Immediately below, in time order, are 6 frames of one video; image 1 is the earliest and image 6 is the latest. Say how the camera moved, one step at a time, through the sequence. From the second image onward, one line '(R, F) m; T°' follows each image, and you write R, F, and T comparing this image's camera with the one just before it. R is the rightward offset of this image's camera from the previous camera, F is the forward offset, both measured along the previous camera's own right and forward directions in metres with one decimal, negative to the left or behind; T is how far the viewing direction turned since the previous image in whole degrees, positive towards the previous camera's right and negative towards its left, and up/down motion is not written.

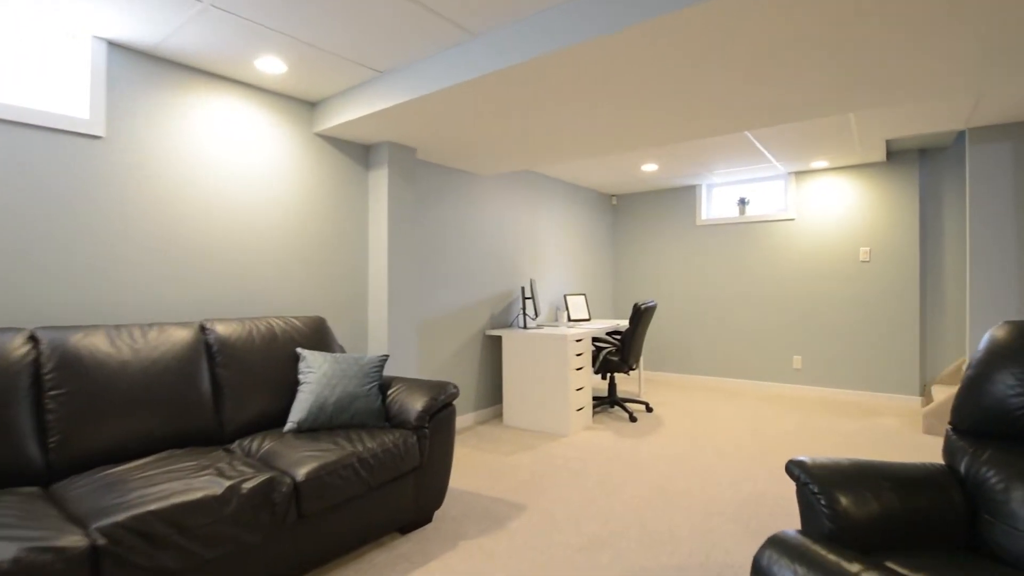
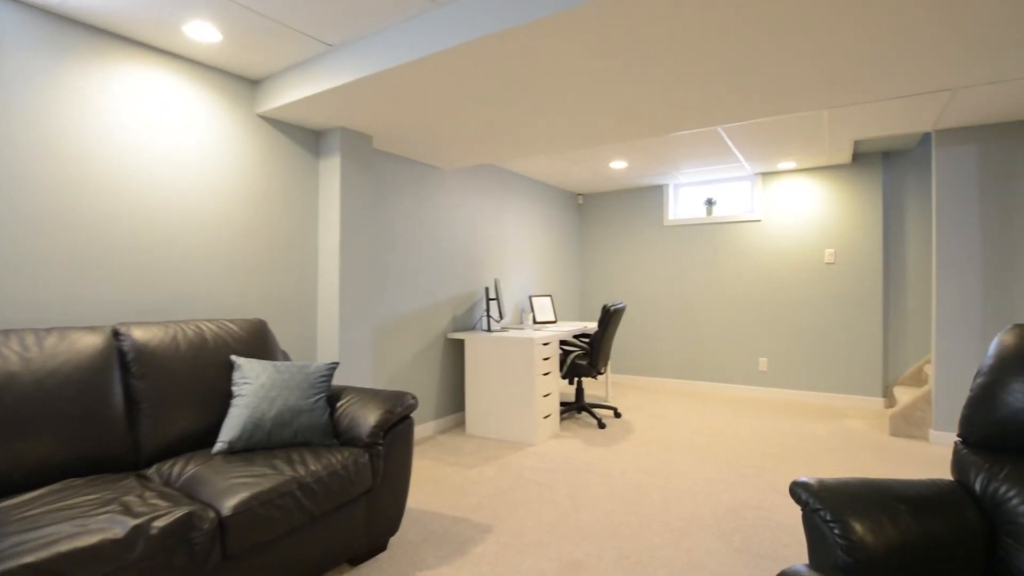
(0.0, +0.2) m; +4°
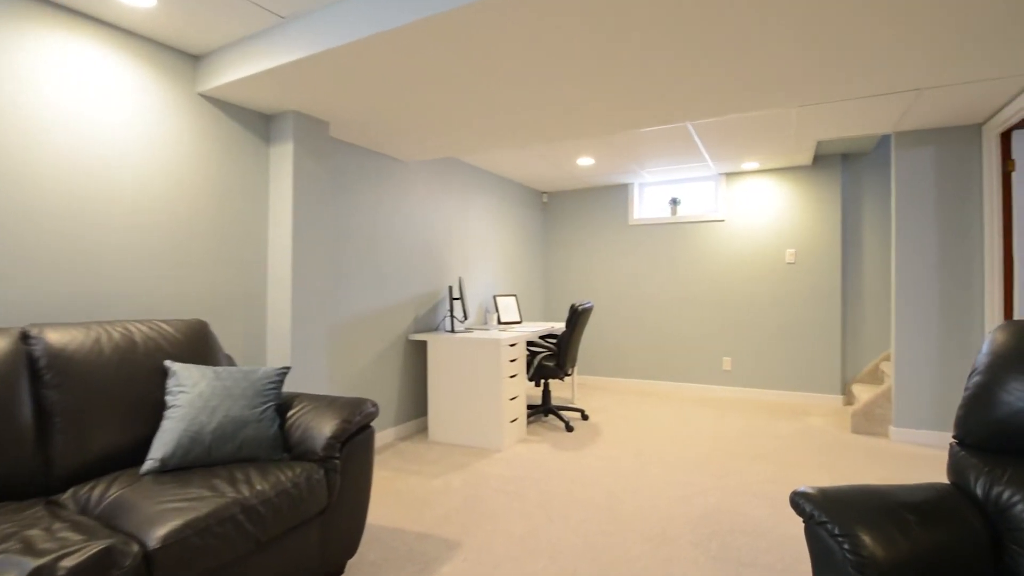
(0.0, +0.1) m; +4°
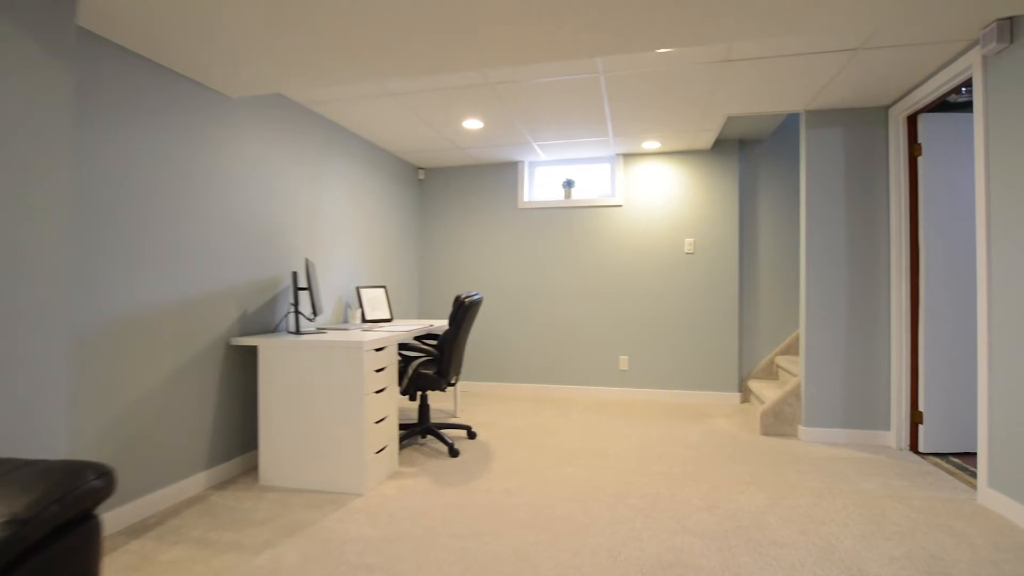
(0.0, +0.7) m; +14°
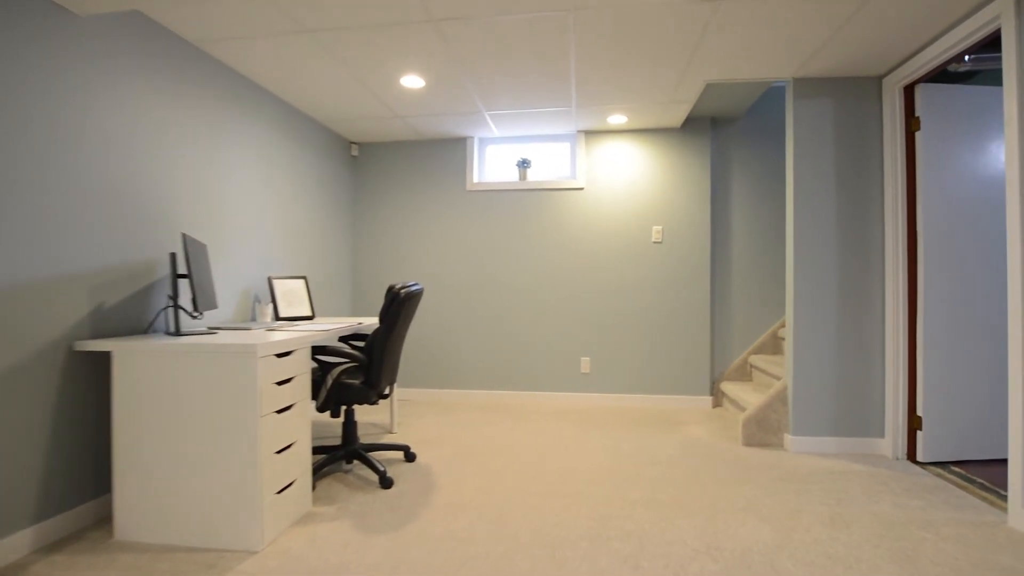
(0.0, +0.5) m; +6°
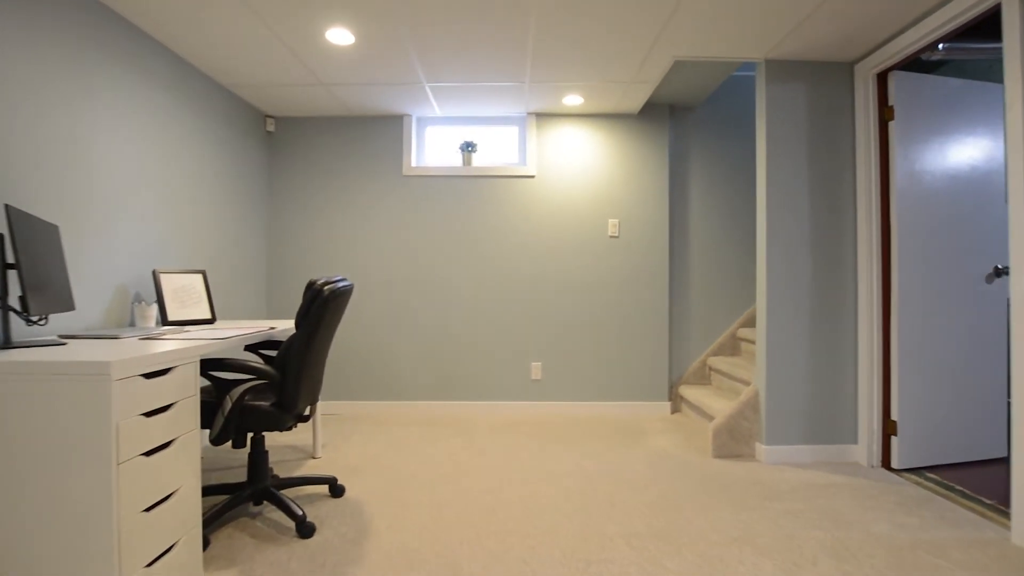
(-0.1, +0.4) m; +7°
